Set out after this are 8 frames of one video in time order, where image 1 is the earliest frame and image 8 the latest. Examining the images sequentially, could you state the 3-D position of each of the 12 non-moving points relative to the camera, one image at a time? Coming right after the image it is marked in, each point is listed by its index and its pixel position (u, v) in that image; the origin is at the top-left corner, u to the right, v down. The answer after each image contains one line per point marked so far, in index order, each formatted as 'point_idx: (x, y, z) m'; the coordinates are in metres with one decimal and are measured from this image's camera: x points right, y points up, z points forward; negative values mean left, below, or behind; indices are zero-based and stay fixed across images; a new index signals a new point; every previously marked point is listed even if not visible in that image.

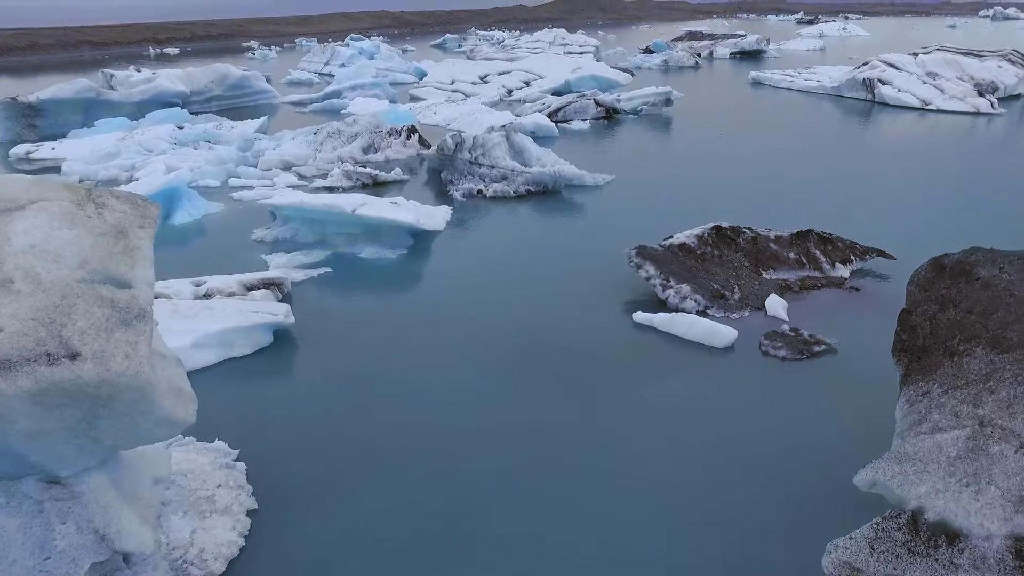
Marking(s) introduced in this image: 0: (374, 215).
0: (-1.3, +0.7, +7.6) m
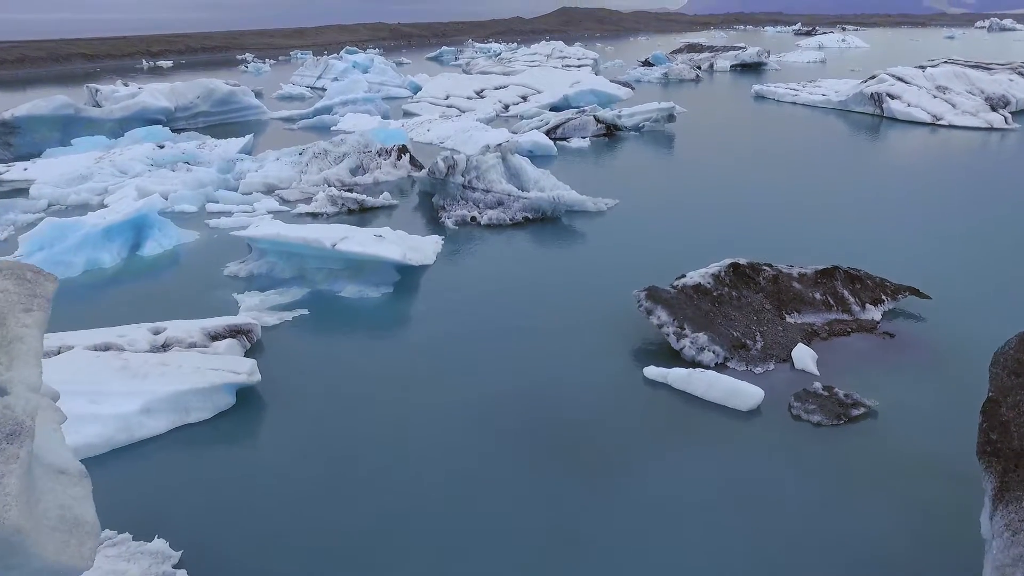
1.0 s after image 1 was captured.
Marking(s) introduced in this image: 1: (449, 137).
0: (-1.3, +0.3, +6.9) m
1: (-1.2, +2.9, +15.3) m
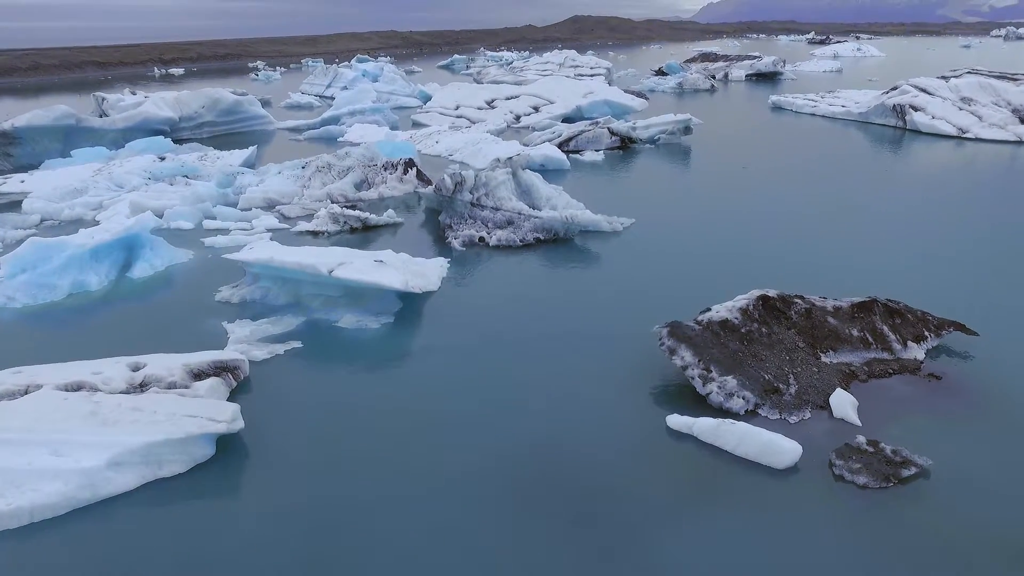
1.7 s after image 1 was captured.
0: (-1.3, +0.1, +6.4) m
1: (-1.0, +2.5, +14.9) m
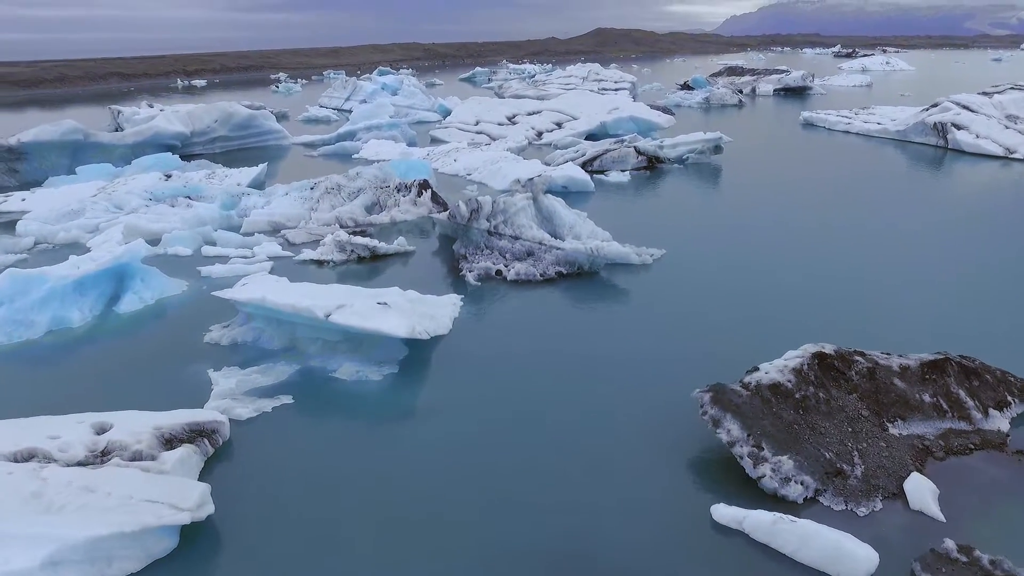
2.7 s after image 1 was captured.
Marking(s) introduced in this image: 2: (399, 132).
0: (-1.1, -0.2, +5.7) m
1: (-0.6, +2.1, +14.2) m
2: (-2.7, +3.7, +19.2) m
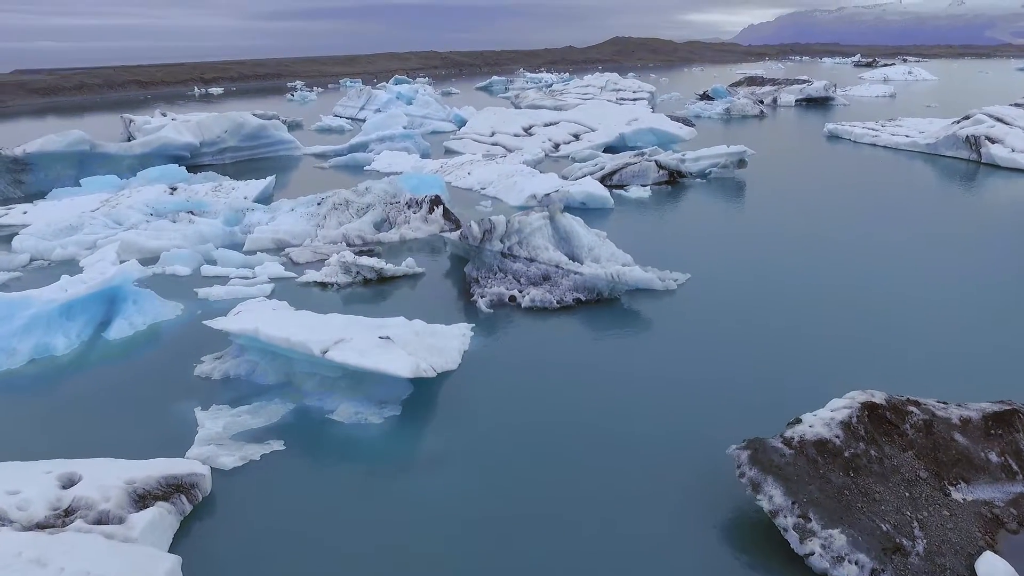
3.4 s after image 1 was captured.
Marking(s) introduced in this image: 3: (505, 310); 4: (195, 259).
0: (-1.0, -0.5, +5.2) m
1: (-0.4, +1.8, +13.7) m
2: (-2.3, +3.4, +18.8) m
3: (-0.1, -0.2, +7.7) m
4: (-3.6, +0.3, +9.0) m
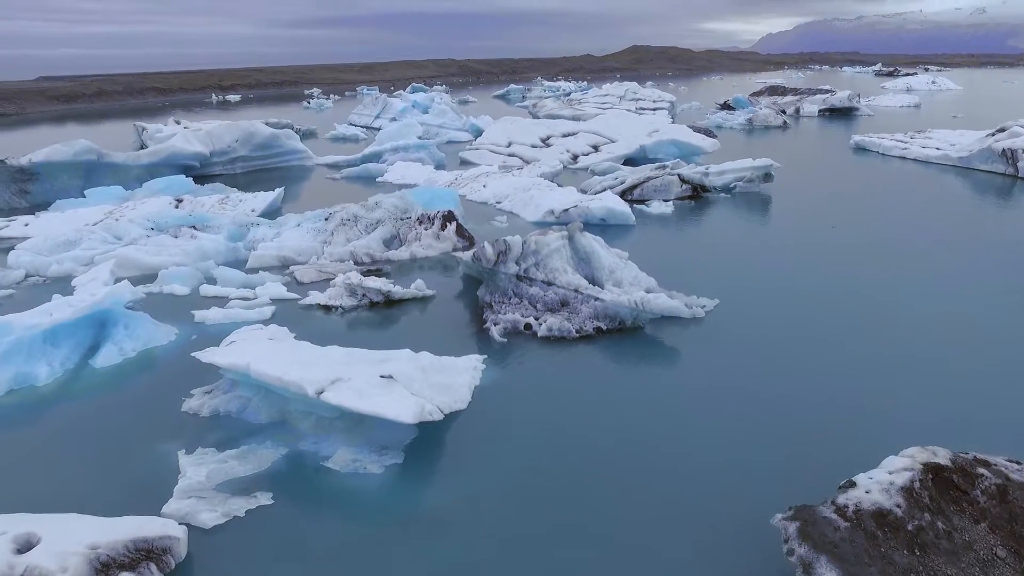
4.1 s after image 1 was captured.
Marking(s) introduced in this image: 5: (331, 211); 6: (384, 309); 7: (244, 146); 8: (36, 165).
0: (-1.0, -0.7, +4.7) m
1: (-0.1, +1.5, +13.2) m
2: (-1.9, +3.1, +18.3) m
3: (+0.1, -0.4, +7.1) m
4: (-3.4, +0.1, +8.6) m
5: (-2.3, +1.0, +10.4) m
6: (-1.3, -0.2, +8.0) m
7: (-5.8, +3.1, +17.3) m
8: (-8.3, +2.1, +13.9) m
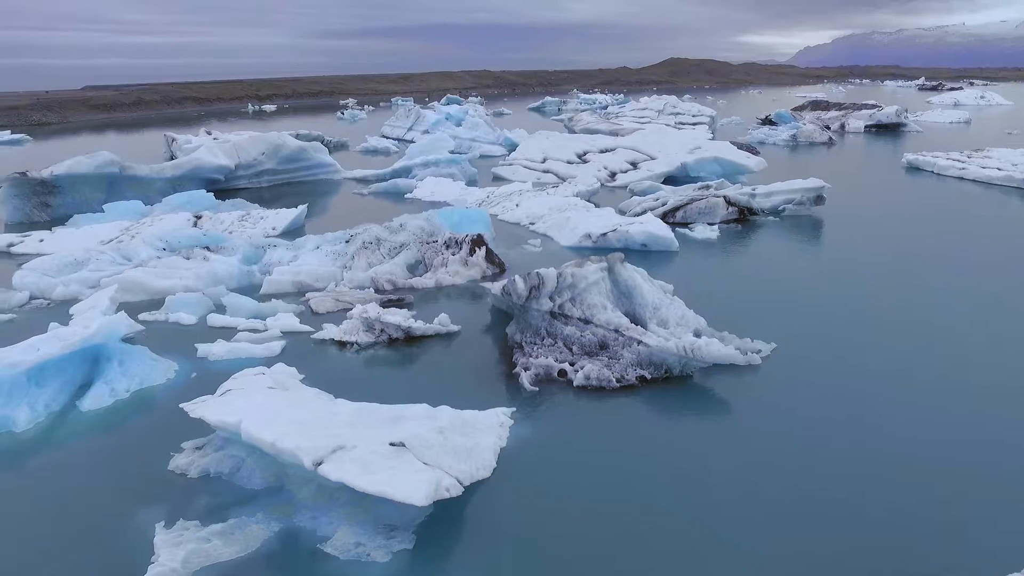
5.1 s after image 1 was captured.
0: (-0.8, -0.9, +4.0) m
1: (+0.4, +1.1, +12.5) m
2: (-1.2, +2.6, +17.7) m
3: (+0.3, -0.8, +6.4) m
4: (-3.1, -0.2, +8.0) m
5: (-1.9, +0.7, +9.8) m
6: (-1.0, -0.5, +7.3) m
7: (-5.1, +2.7, +16.8) m
8: (-7.7, +1.9, +13.5) m
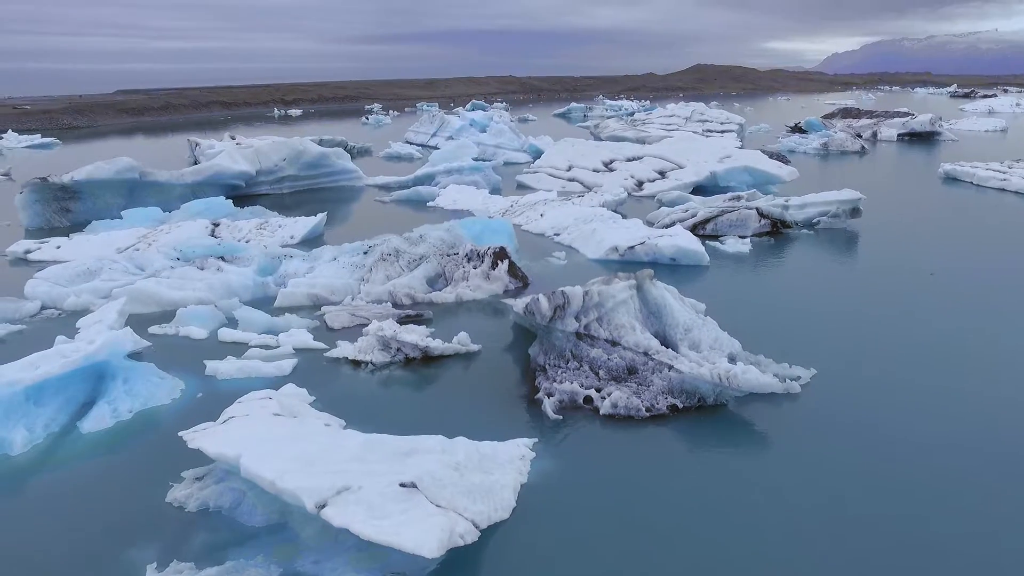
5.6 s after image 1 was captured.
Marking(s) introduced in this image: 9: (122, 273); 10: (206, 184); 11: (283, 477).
0: (-0.7, -1.1, +3.7) m
1: (+0.8, +0.9, +12.1) m
2: (-0.6, +2.4, +17.4) m
3: (+0.5, -0.9, +6.0) m
4: (-2.9, -0.3, +7.7) m
5: (-1.7, +0.5, +9.5) m
6: (-0.8, -0.6, +7.0) m
7: (-4.5, +2.5, +16.6) m
8: (-7.3, +1.8, +13.4) m
9: (-4.4, +0.2, +9.1) m
10: (-5.7, +1.9, +15.0) m
11: (-1.1, -0.9, +3.9) m
